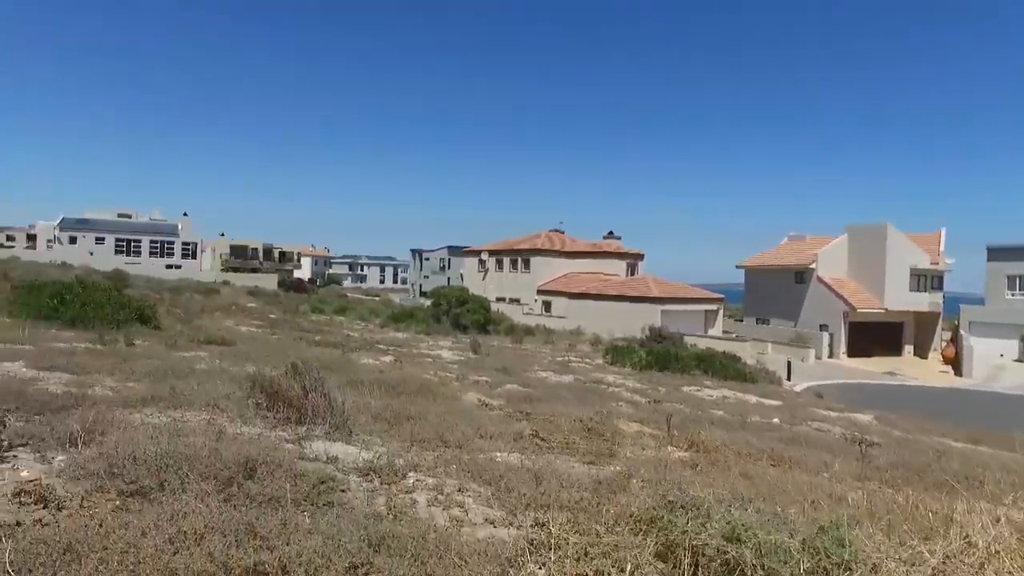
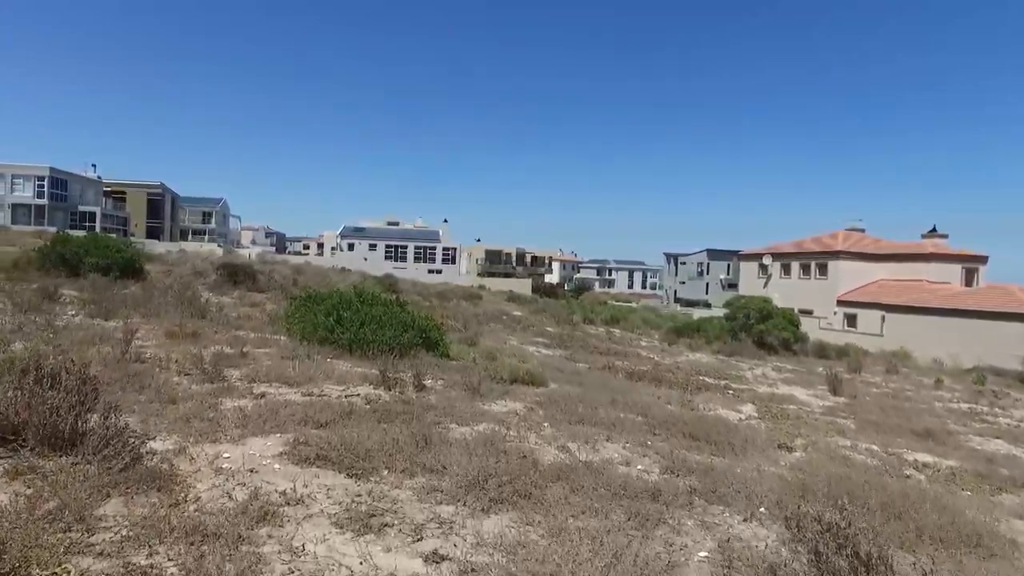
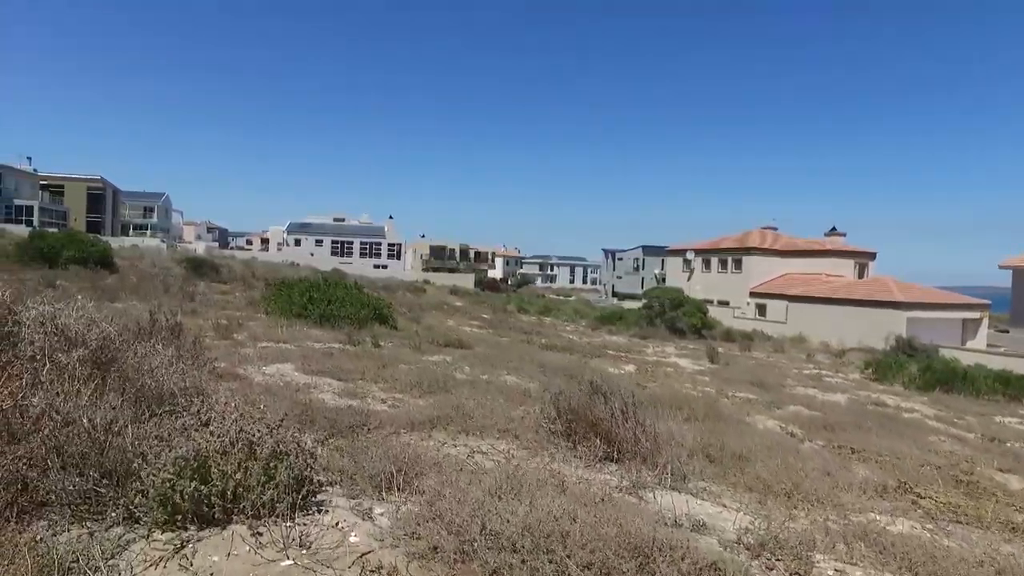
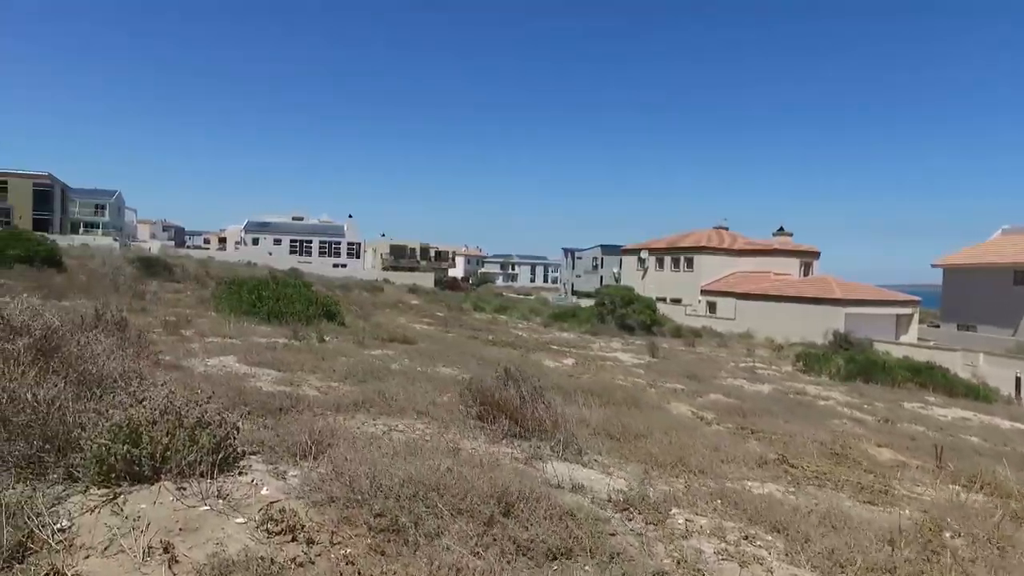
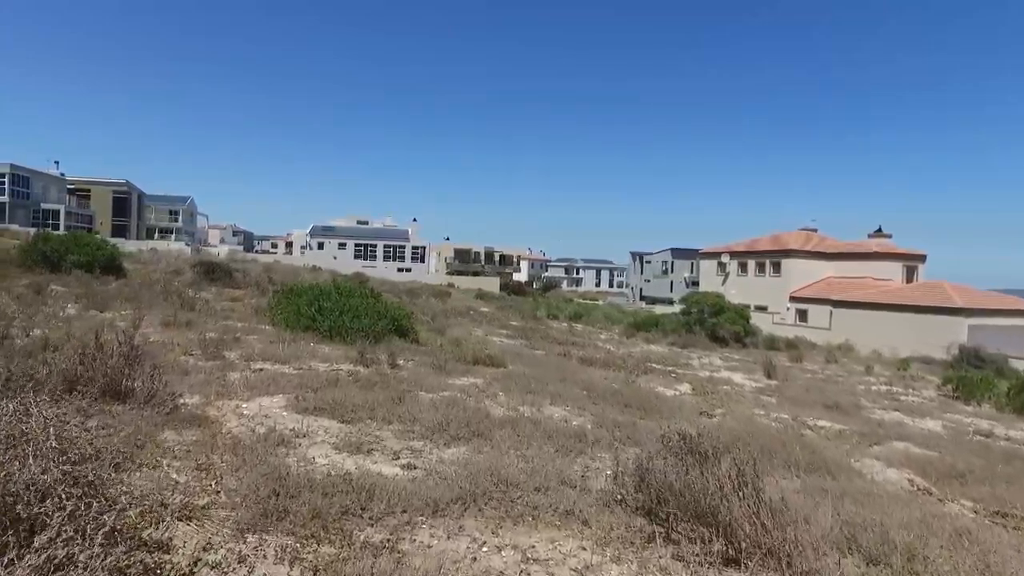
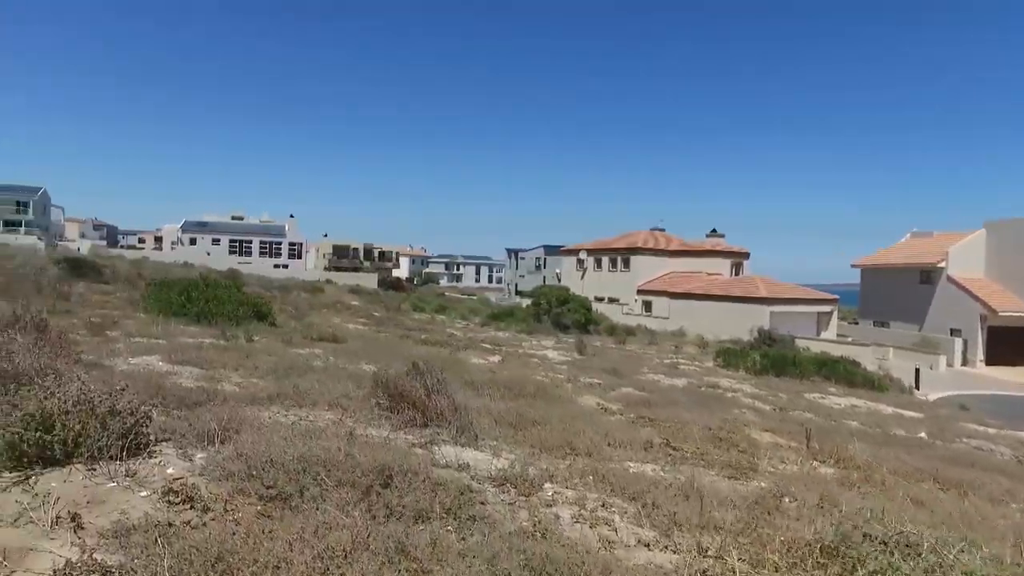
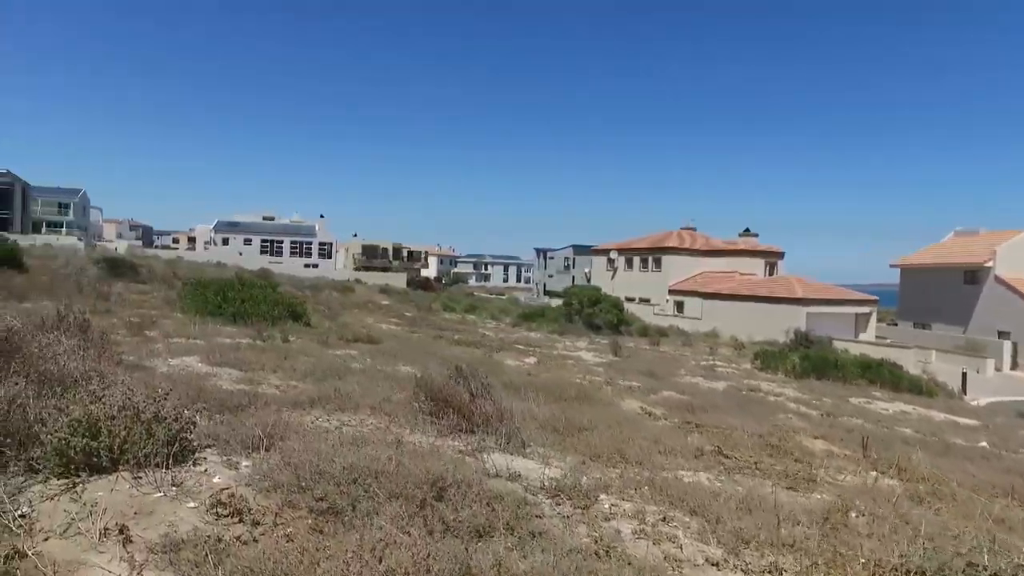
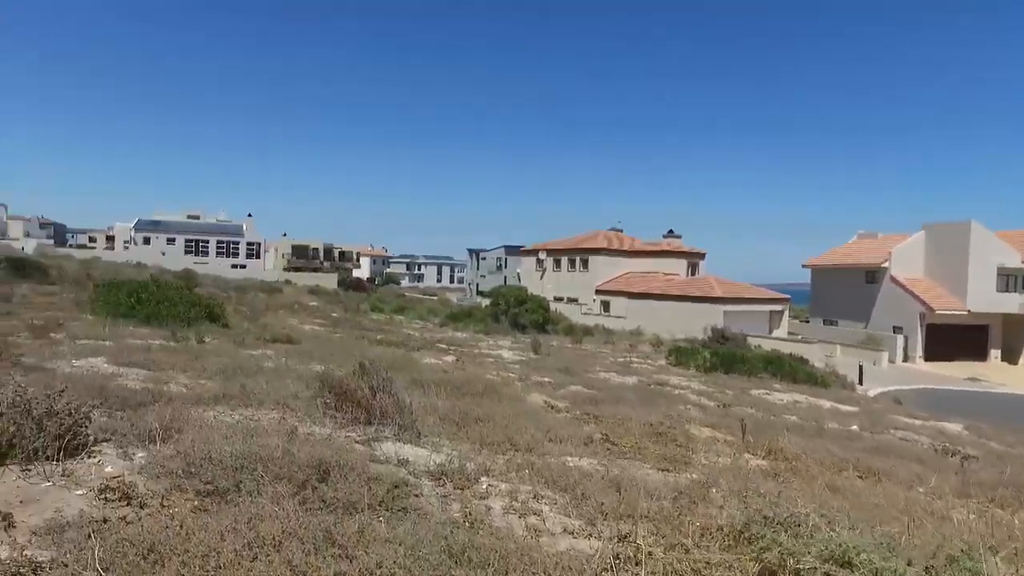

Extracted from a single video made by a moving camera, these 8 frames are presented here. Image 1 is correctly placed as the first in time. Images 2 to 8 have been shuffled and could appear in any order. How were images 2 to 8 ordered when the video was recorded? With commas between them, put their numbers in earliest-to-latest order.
8, 6, 7, 4, 3, 5, 2
